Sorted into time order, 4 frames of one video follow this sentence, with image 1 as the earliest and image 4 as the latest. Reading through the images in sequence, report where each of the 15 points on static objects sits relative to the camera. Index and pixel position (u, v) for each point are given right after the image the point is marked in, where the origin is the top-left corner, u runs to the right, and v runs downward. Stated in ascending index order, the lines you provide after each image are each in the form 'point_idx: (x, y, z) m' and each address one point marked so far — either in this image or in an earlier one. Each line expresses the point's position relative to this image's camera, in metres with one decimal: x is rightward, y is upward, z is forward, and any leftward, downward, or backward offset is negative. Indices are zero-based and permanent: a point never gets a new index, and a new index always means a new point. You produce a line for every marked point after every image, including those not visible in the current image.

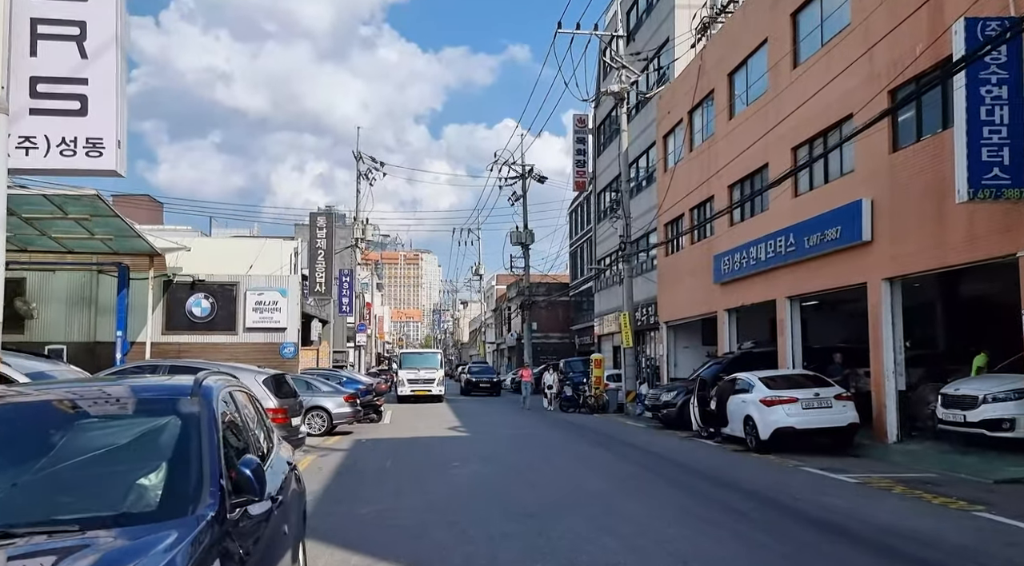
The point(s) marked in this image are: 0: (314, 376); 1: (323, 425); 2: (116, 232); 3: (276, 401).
0: (-5.7, -2.7, +19.8) m
1: (-5.3, -4.0, +19.1) m
2: (-10.8, +1.4, +18.7) m
3: (-4.1, -2.1, +12.0) m
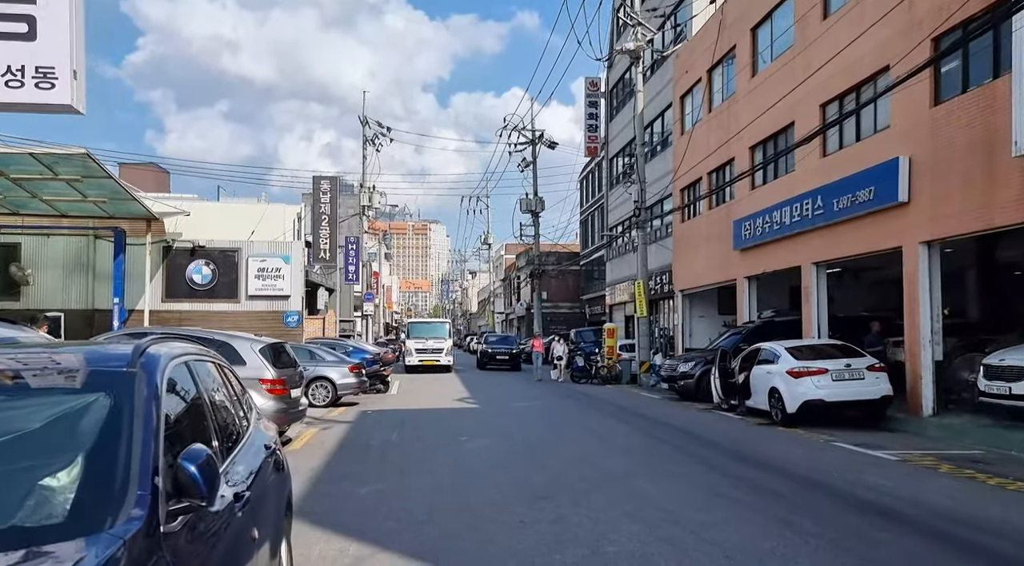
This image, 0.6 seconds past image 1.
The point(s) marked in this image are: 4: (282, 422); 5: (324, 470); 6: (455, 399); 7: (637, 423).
0: (-5.4, -1.8, +19.1) m
1: (-5.0, -3.1, +18.5) m
2: (-10.5, +2.3, +17.9) m
3: (-3.9, -1.5, +11.3) m
4: (-3.8, -2.3, +11.3) m
5: (-2.7, -2.7, +9.9) m
6: (-1.7, -3.4, +20.0) m
7: (+2.8, -3.1, +15.2) m
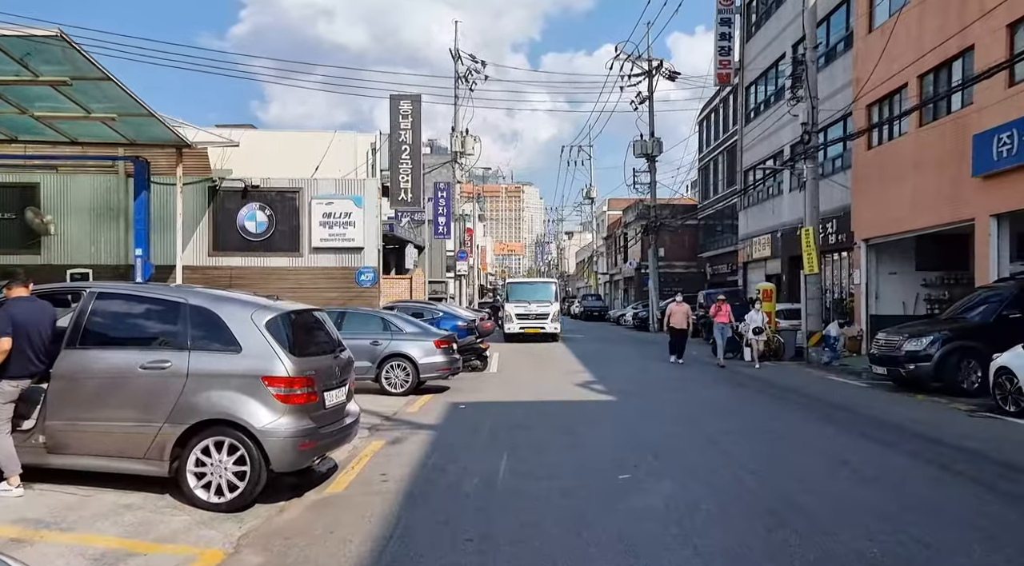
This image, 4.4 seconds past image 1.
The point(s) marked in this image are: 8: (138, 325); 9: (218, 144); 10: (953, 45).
0: (-2.4, -0.6, +14.2) m
1: (-2.1, -1.9, +13.6) m
2: (-7.7, +3.4, +13.4) m
3: (-2.0, -0.7, +6.2) m
4: (-1.9, -1.5, +6.3) m
5: (-1.0, -2.0, +4.8) m
6: (+1.4, -2.2, +14.7) m
7: (+5.2, -2.1, +9.3) m
8: (-3.4, -0.4, +6.4) m
9: (-7.4, +3.5, +17.2) m
10: (+10.9, +6.0, +17.1) m
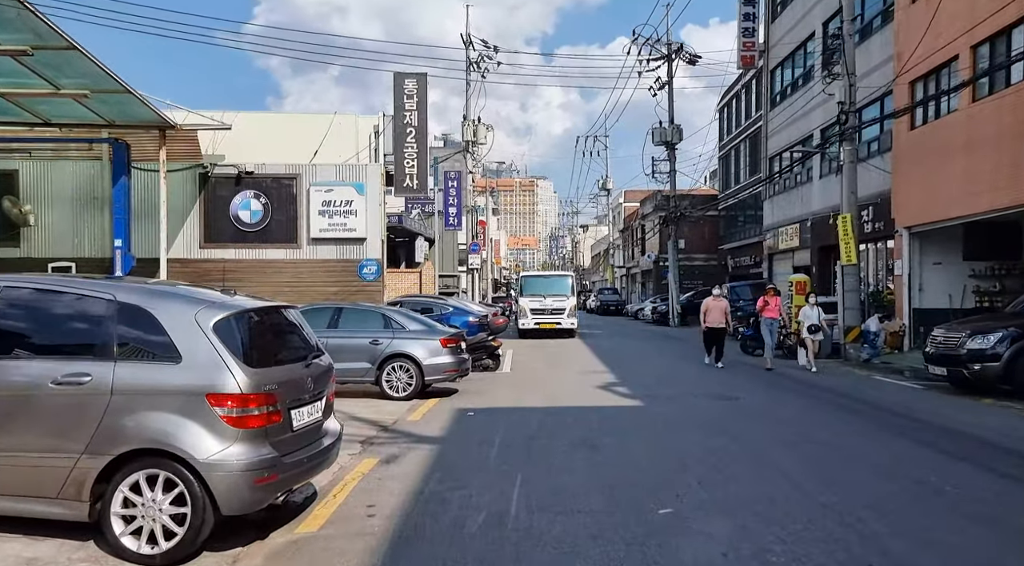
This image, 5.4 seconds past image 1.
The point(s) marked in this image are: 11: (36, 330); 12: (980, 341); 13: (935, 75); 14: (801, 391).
0: (-2.1, -0.5, +12.9) m
1: (-1.8, -1.8, +12.3) m
2: (-7.5, +3.5, +12.2) m
3: (-1.9, -0.7, +4.9) m
4: (-1.8, -1.5, +4.9) m
5: (-0.9, -2.0, +3.4) m
6: (+1.7, -2.0, +13.3) m
7: (+5.3, -2.0, +7.8) m
8: (-3.3, -0.3, +5.1) m
9: (-7.1, +3.6, +15.9) m
10: (+11.2, +6.2, +15.4) m
11: (-3.5, -0.3, +5.1) m
12: (+8.3, -1.0, +12.3) m
13: (+11.3, +5.6, +18.4) m
14: (+5.5, -2.0, +13.0) m
